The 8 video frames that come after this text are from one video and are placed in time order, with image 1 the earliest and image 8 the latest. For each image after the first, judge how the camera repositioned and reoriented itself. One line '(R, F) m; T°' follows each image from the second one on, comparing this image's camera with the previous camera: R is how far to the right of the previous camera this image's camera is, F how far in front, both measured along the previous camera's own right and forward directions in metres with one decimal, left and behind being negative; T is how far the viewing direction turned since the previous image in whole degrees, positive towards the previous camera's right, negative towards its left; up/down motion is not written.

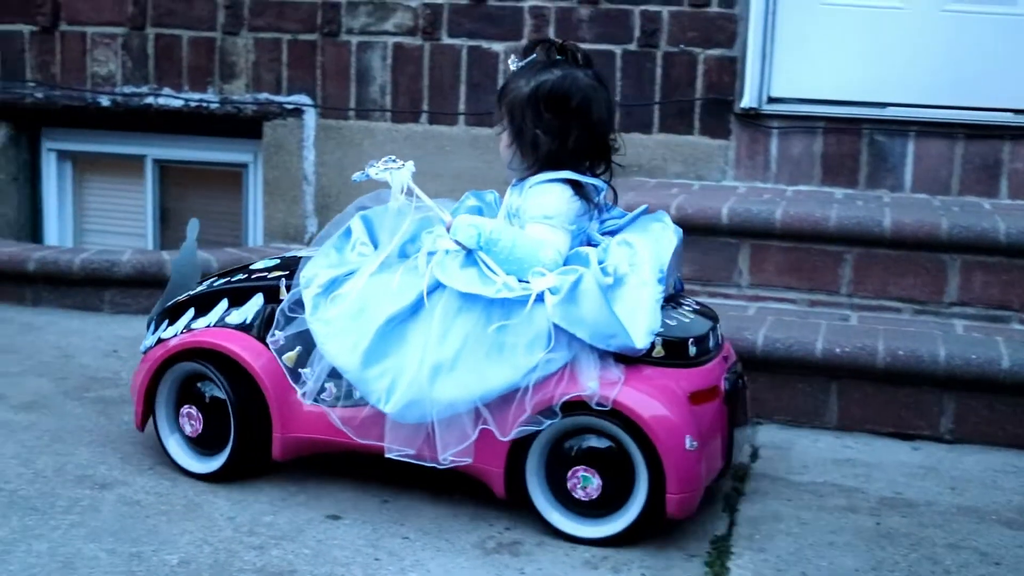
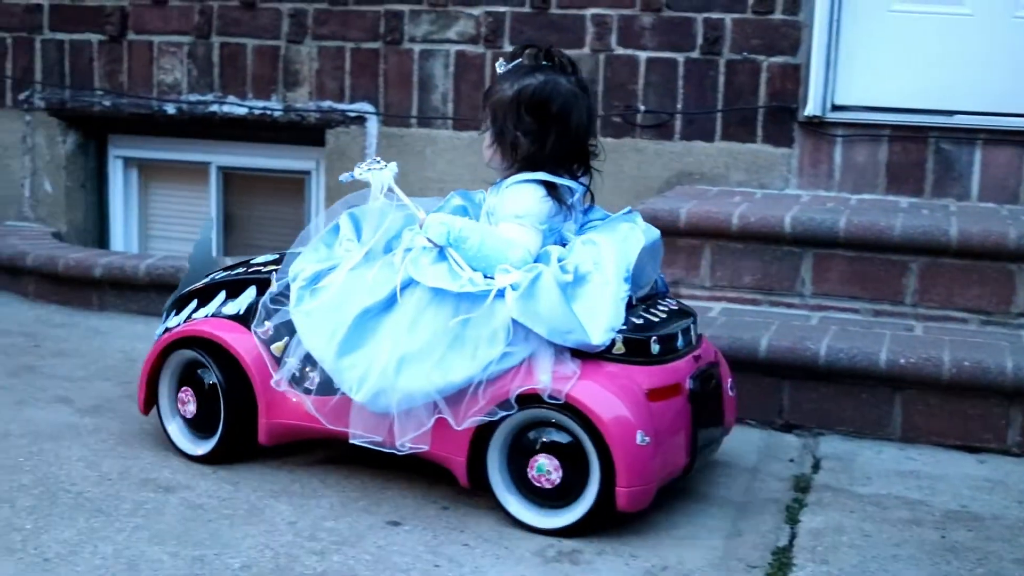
(0.0, 0.0) m; -2°
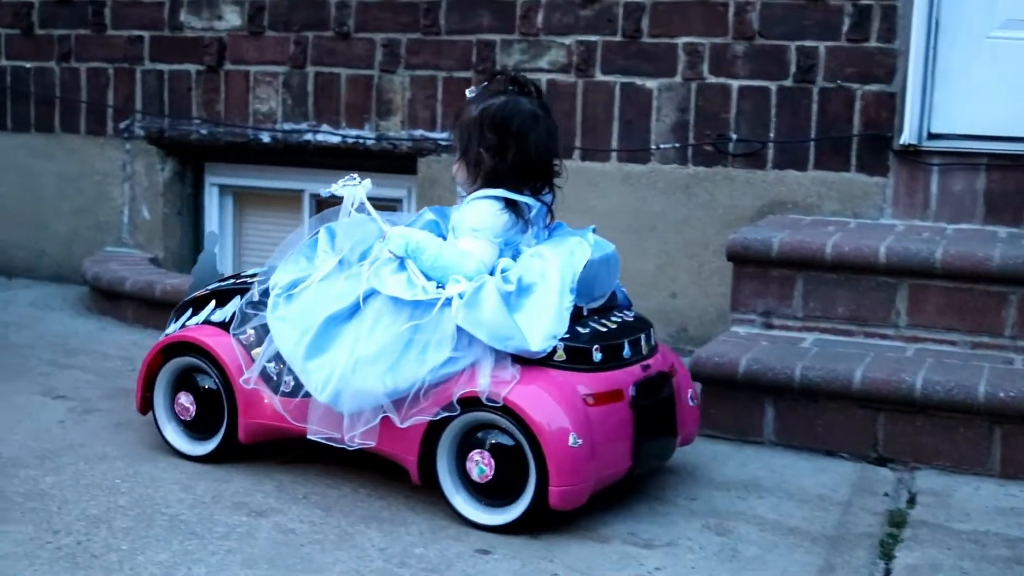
(0.0, 0.0) m; -4°
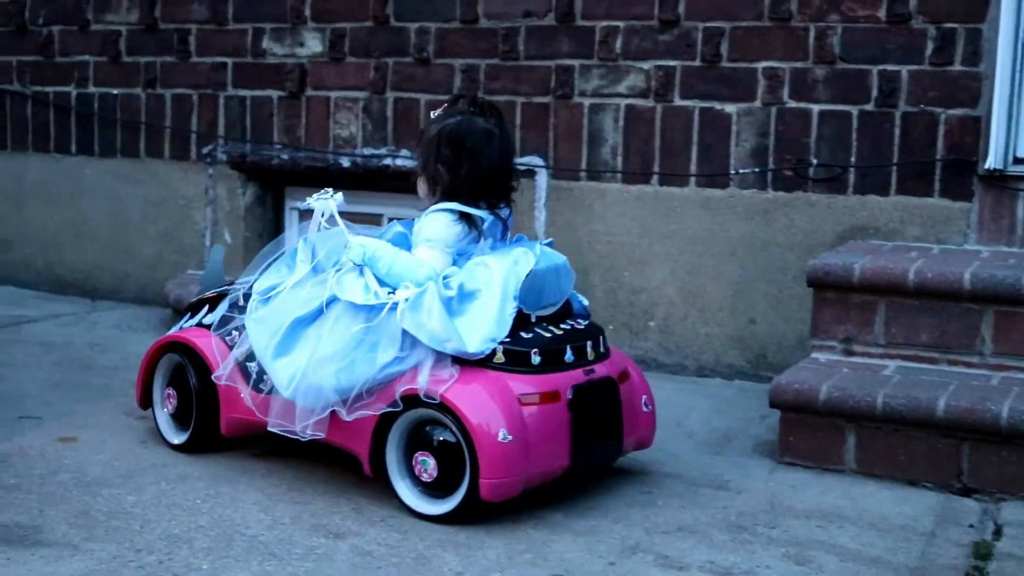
(0.0, 0.0) m; -3°
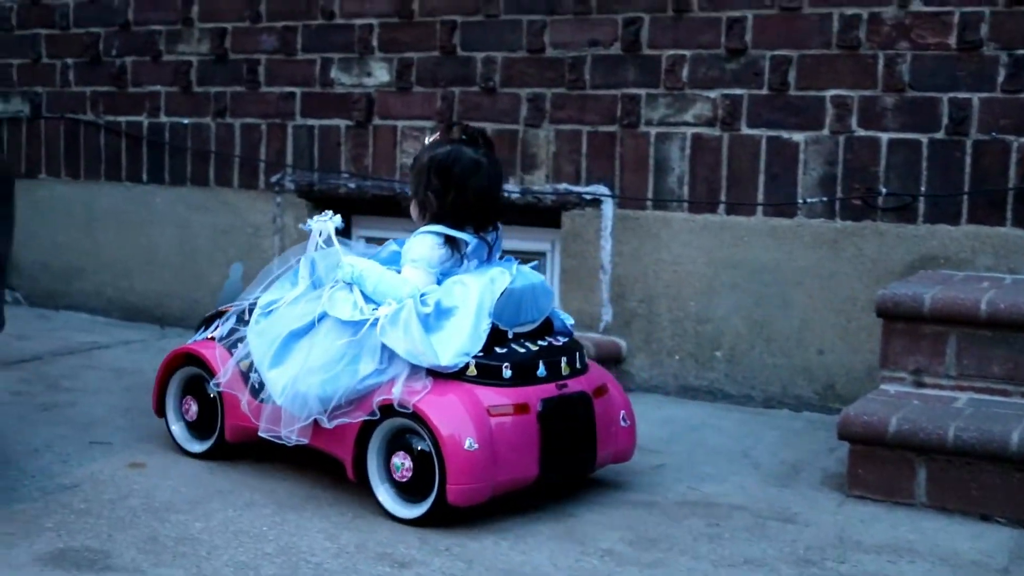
(0.0, 0.0) m; -3°
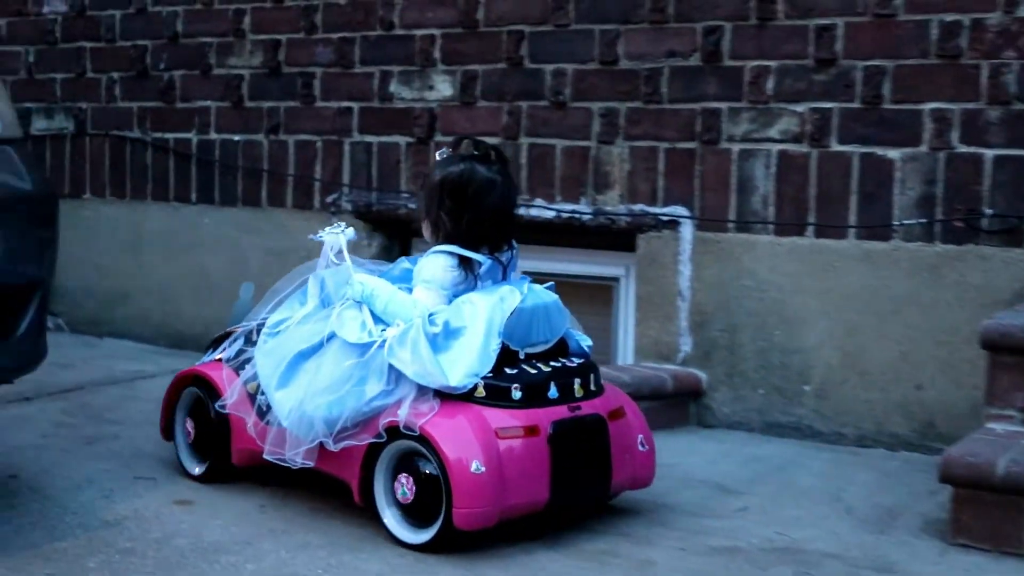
(-0.1, +0.4) m; -2°
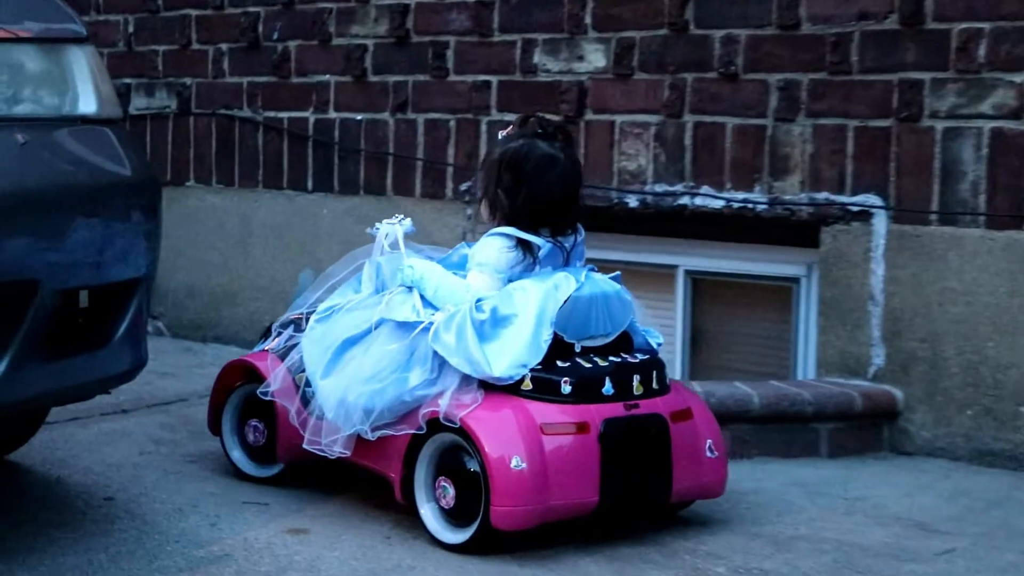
(-0.2, +0.7) m; -4°
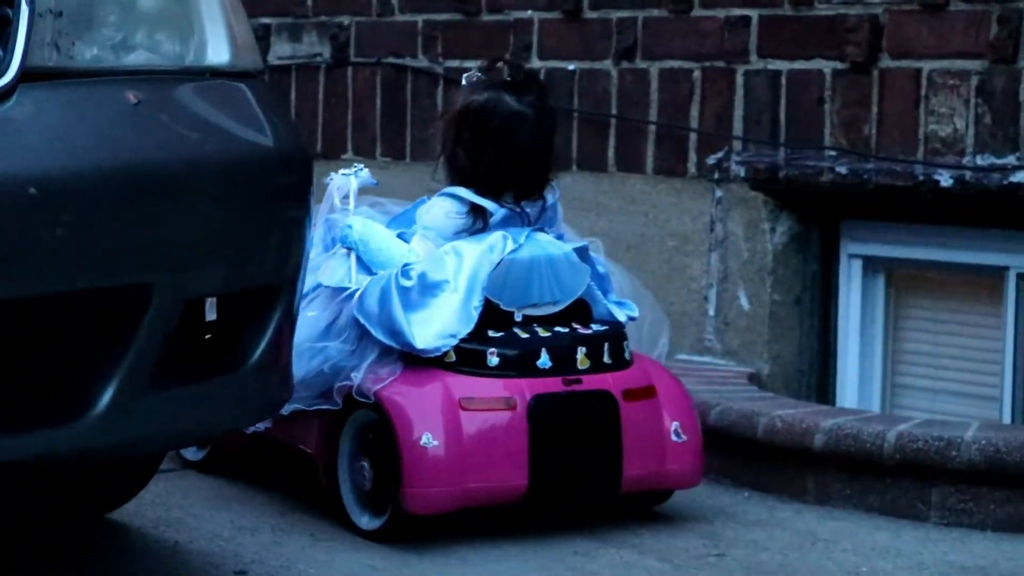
(-0.4, +1.2) m; -5°
